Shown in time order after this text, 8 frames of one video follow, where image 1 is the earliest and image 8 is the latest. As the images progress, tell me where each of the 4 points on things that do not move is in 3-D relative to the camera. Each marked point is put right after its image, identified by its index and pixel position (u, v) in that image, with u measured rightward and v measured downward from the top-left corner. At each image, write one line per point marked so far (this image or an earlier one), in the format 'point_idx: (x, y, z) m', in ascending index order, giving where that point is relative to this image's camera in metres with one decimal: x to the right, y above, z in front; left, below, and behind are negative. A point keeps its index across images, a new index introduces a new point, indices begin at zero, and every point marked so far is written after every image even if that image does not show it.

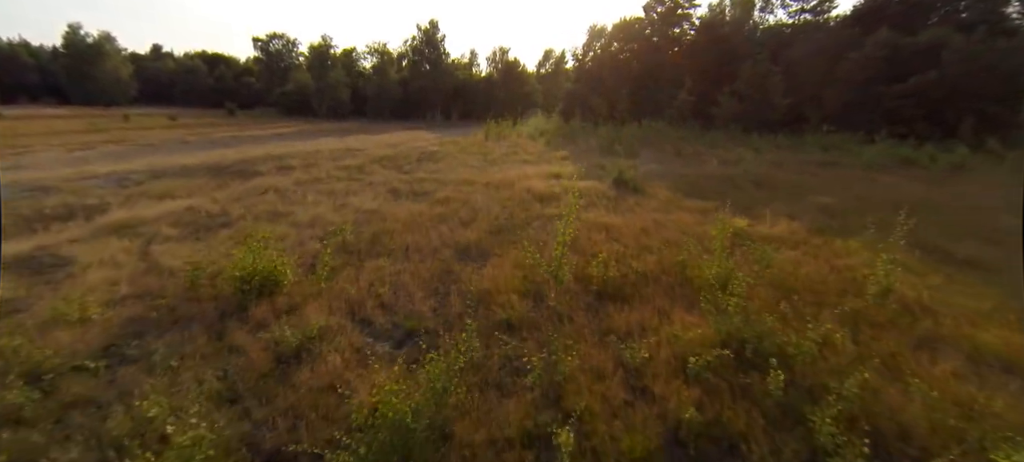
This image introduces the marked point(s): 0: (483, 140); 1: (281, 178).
0: (-1.1, +3.4, +17.1) m
1: (-4.6, +1.1, +9.1) m
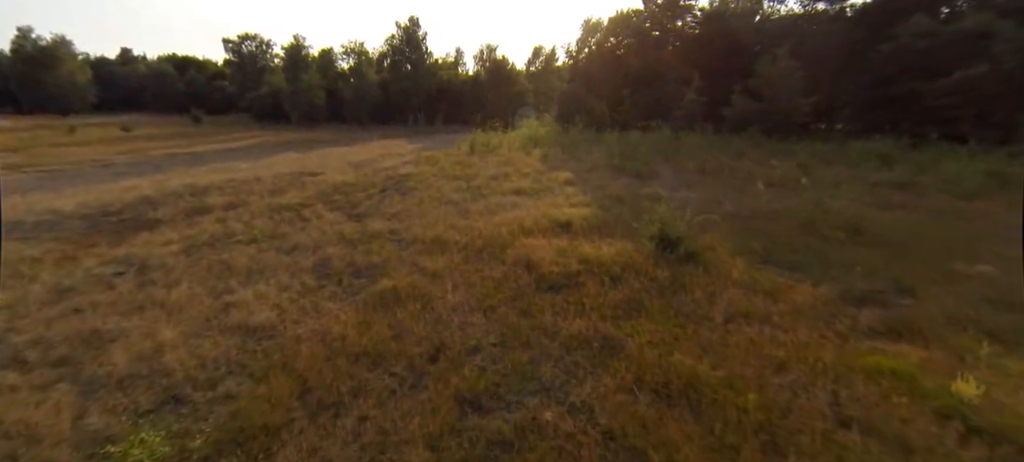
0: (-1.5, +2.4, +14.4) m
1: (-4.7, 0.0, +6.4) m
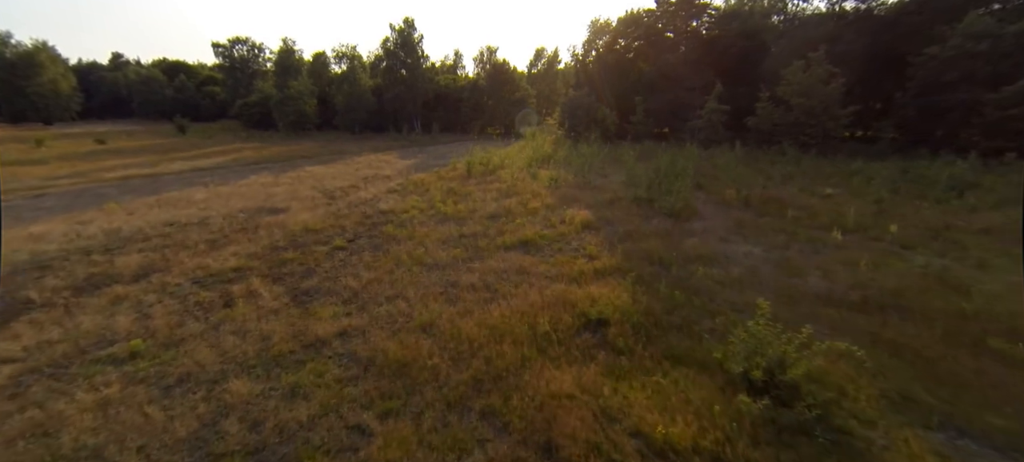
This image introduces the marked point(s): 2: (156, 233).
0: (-1.4, +1.4, +12.5) m
1: (-4.7, -1.0, +4.4) m
2: (-6.3, 0.0, +7.8) m
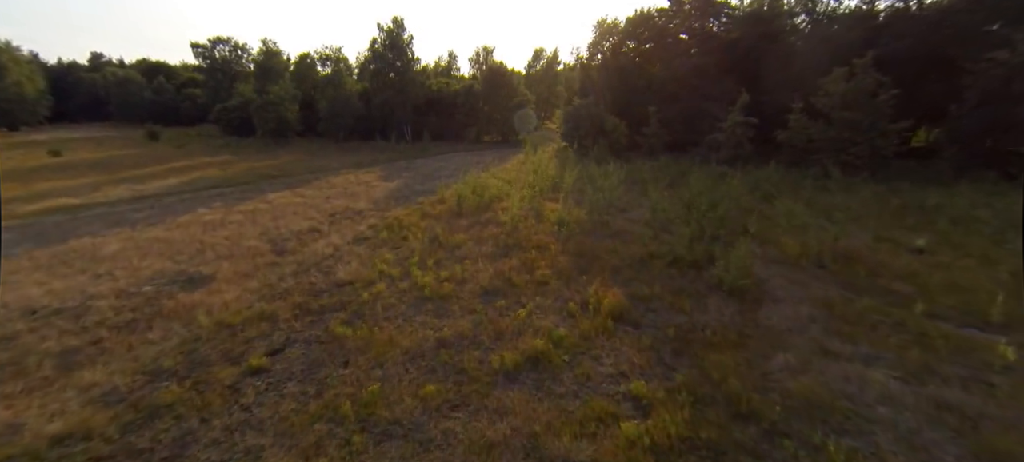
0: (-1.4, +0.2, +10.1) m
1: (-4.6, -2.3, +2.0) m
2: (-6.3, -1.3, +5.4) m
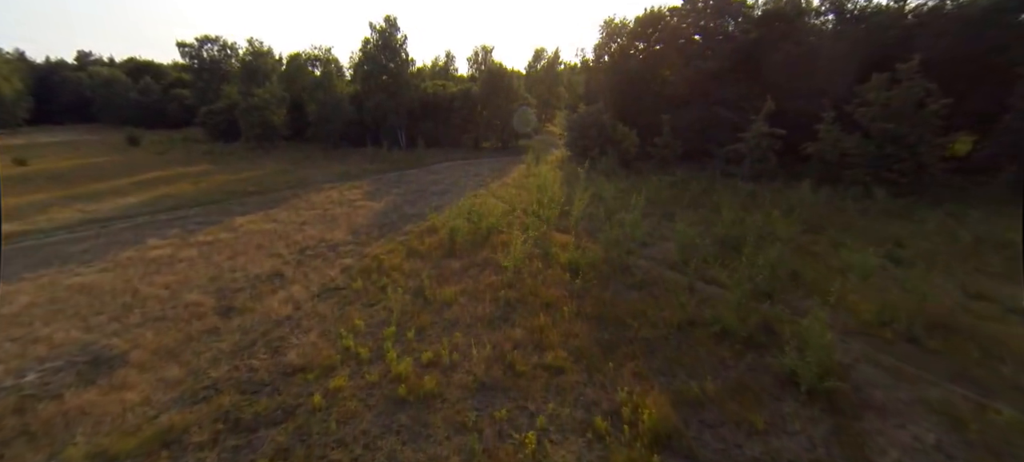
0: (-1.3, -0.6, +8.4) m
1: (-4.6, -3.1, +0.4) m
2: (-6.2, -2.1, +3.7) m
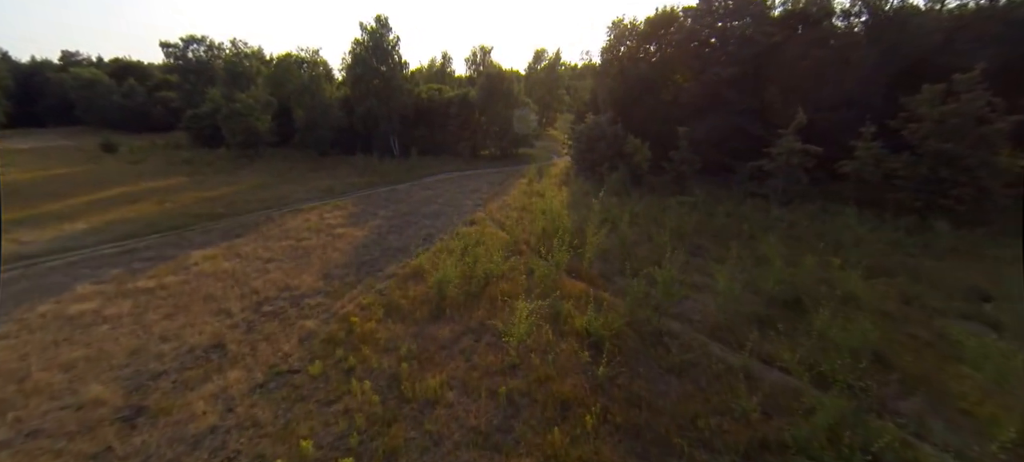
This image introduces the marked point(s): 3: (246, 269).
0: (-1.3, -1.5, +6.7) m
1: (-4.5, -4.0, -1.3) m
2: (-6.2, -2.9, +2.0) m
3: (-5.8, -0.8, +9.6) m
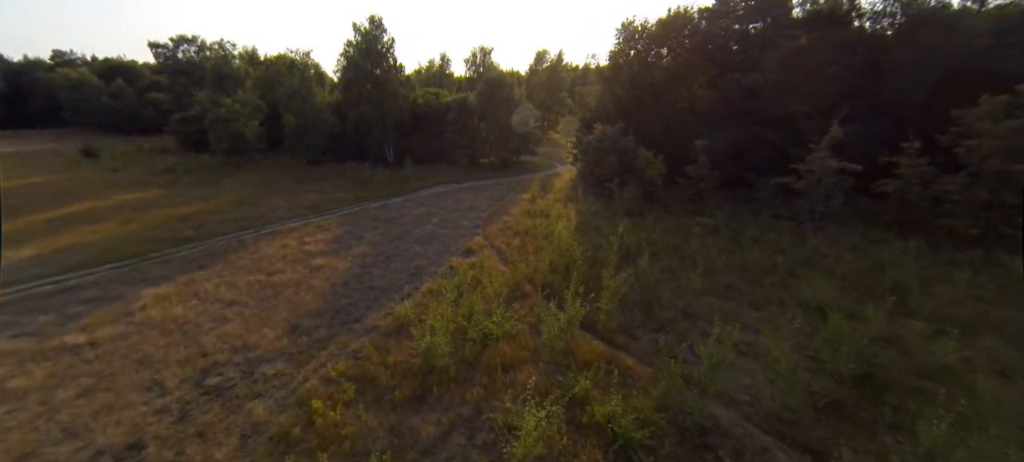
0: (-1.3, -2.2, +5.2) m
1: (-4.5, -4.7, -2.8) m
2: (-6.1, -3.7, +0.5) m
3: (-5.7, -1.5, +8.1) m
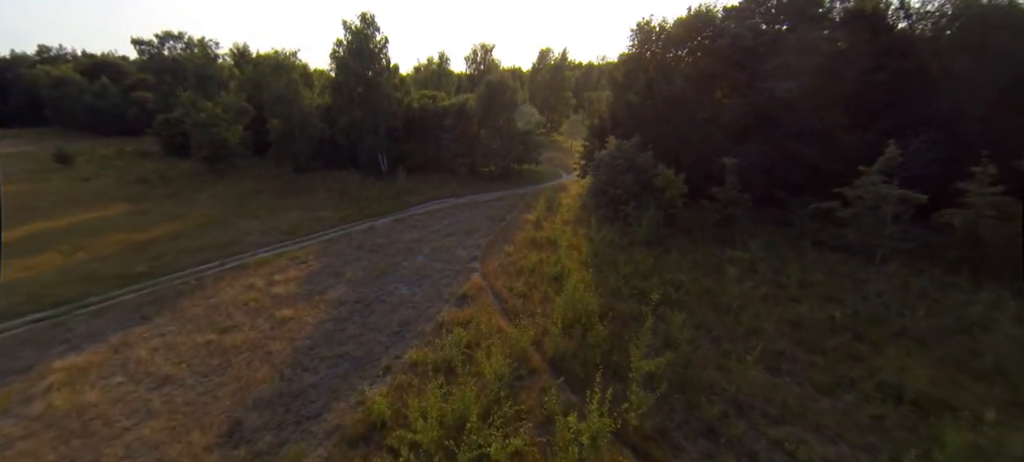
0: (-1.2, -3.2, +3.4) m
1: (-4.5, -5.8, -4.6) m
2: (-6.1, -4.7, -1.2) m
3: (-5.7, -2.5, +6.3) m
